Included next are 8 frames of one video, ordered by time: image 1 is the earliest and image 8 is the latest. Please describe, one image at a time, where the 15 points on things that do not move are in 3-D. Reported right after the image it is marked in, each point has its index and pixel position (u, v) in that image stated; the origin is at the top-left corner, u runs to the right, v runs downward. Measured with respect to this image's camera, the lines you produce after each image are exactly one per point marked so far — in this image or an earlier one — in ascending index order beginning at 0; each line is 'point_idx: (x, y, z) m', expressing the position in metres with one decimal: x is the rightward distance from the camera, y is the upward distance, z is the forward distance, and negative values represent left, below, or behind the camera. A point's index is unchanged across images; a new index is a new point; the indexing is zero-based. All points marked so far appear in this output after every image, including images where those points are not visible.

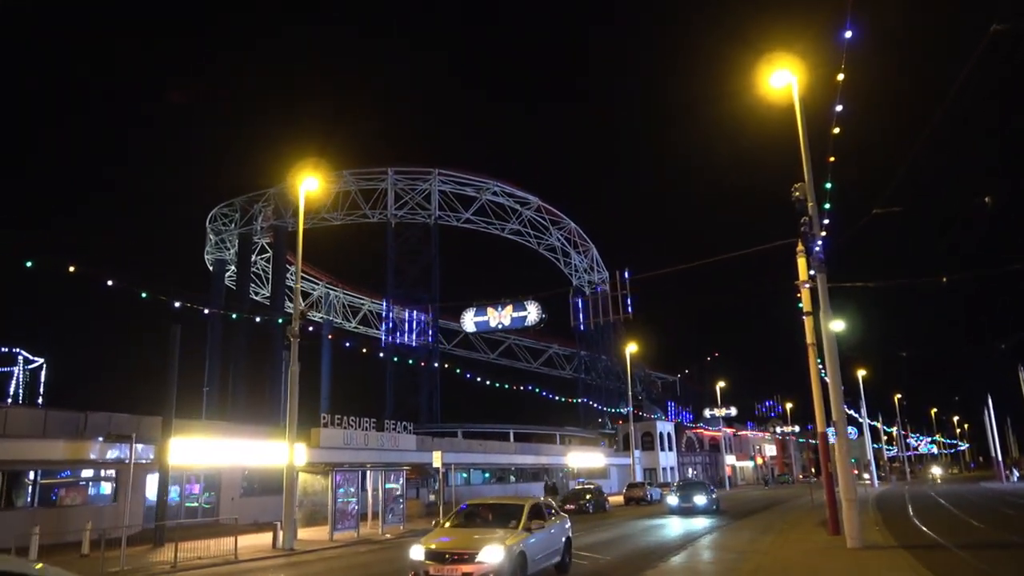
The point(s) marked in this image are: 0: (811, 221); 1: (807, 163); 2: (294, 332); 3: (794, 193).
0: (+6.1, +1.4, +15.2) m
1: (+6.2, +2.6, +15.5) m
2: (-5.8, -1.1, +19.7) m
3: (+6.0, +2.0, +15.7) m
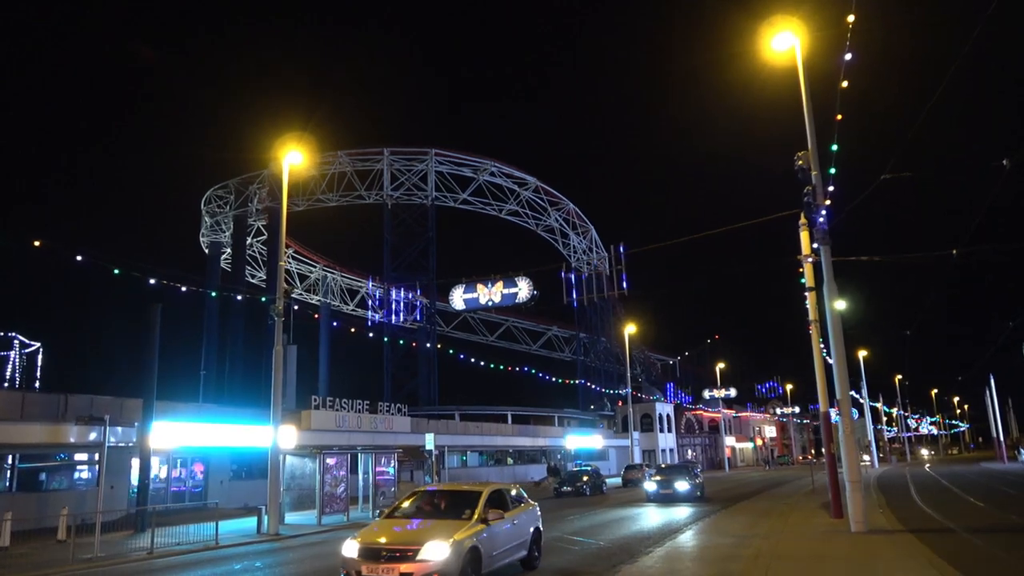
0: (+5.9, +1.9, +14.4) m
1: (+5.9, +3.1, +14.7) m
2: (-6.0, -0.6, +19.0) m
3: (+5.7, +2.5, +14.9) m
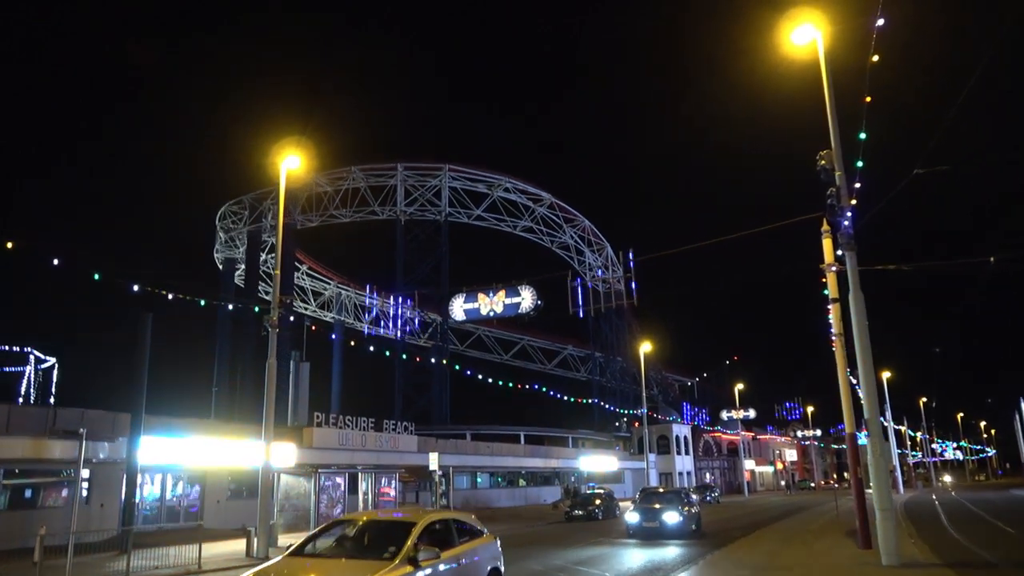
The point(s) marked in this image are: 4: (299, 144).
0: (+5.9, +1.7, +13.4) m
1: (+6.0, +3.0, +13.7) m
2: (-5.9, -0.8, +18.2) m
3: (+5.8, +2.4, +13.9) m
4: (-5.5, +3.7, +19.1) m
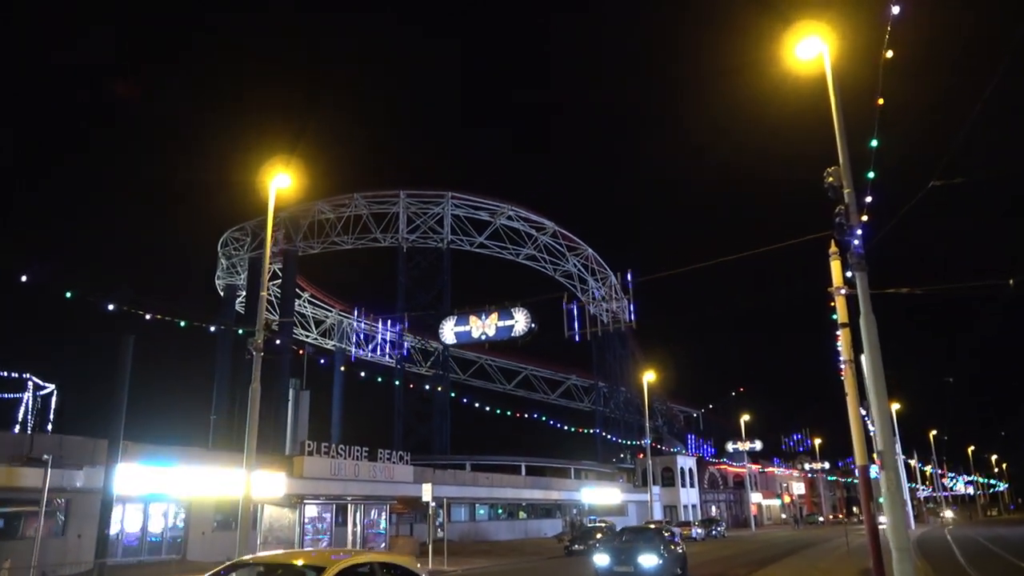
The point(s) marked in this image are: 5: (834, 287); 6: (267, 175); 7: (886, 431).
0: (+5.8, +1.3, +12.7) m
1: (+5.8, +2.6, +13.1) m
2: (-6.0, -1.3, +17.5) m
3: (+5.6, +2.0, +13.2) m
4: (-5.6, +3.1, +18.6) m
5: (+6.6, 0.0, +15.2) m
6: (-6.2, +2.8, +18.7) m
7: (+6.3, -2.4, +12.5) m
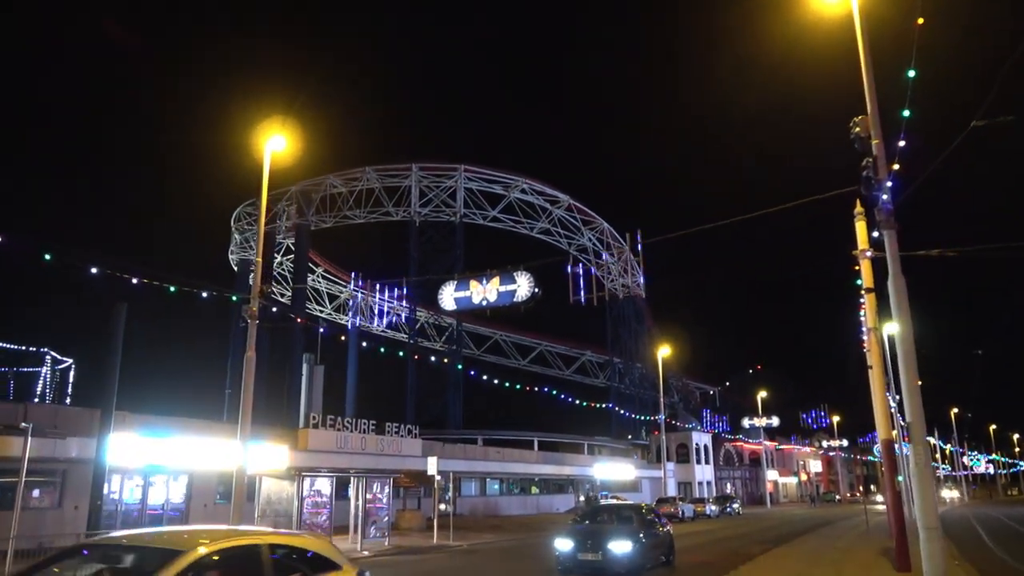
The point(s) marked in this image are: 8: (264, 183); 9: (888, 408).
0: (+5.8, +2.0, +11.7) m
1: (+5.8, +3.2, +12.0) m
2: (-5.9, -0.5, +16.8) m
3: (+5.6, +2.6, +12.2) m
4: (-5.4, +4.0, +17.8) m
5: (+6.6, +0.7, +14.2) m
6: (-6.0, +3.7, +17.9) m
7: (+6.3, -1.8, +11.6) m
8: (-5.9, +2.5, +17.7) m
9: (+8.0, -2.5, +15.7) m
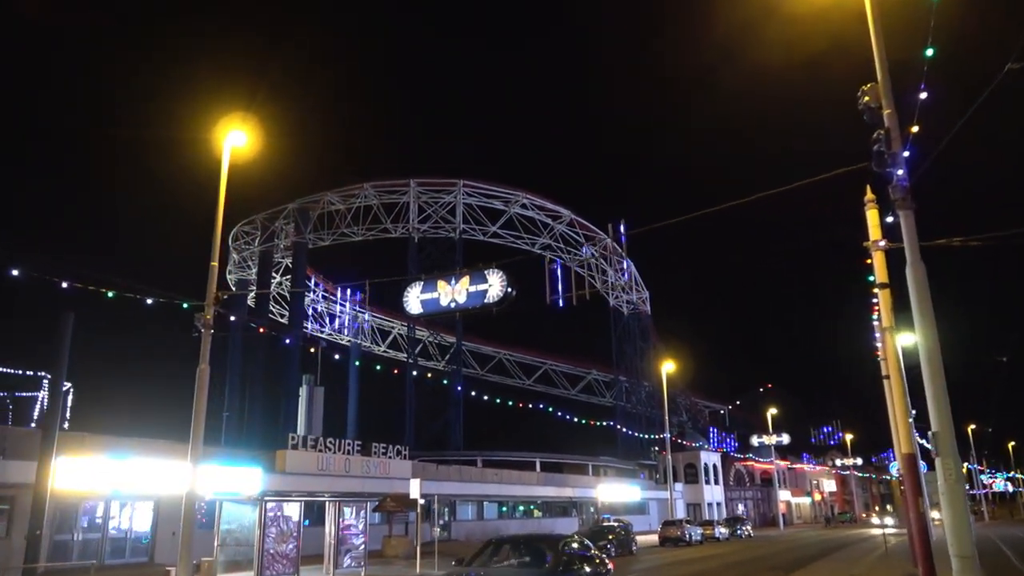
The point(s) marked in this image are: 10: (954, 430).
0: (+5.2, +2.1, +10.3) m
1: (+5.3, +3.3, +10.6) m
2: (-6.4, -0.6, +15.4) m
3: (+5.1, +2.7, +10.8) m
4: (-5.9, +3.8, +16.4) m
5: (+6.1, +0.8, +12.7) m
6: (-6.5, +3.5, +16.6) m
7: (+5.8, -1.6, +10.0) m
8: (-6.4, +2.3, +16.4) m
9: (+7.5, -2.5, +14.0) m
10: (+5.9, -1.9, +10.0) m
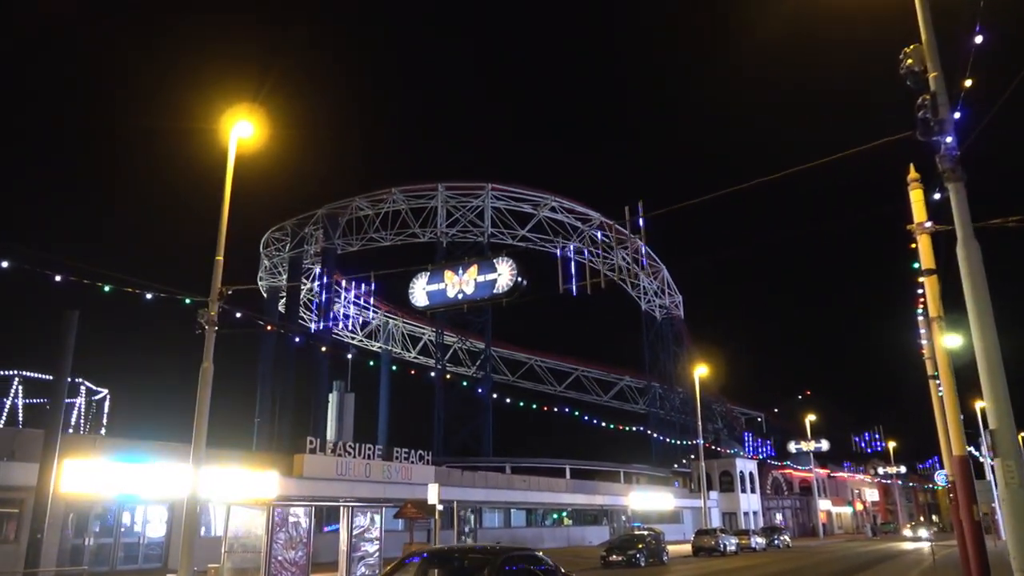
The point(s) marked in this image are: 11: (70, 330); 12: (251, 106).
0: (+5.3, +2.3, +9.2) m
1: (+5.3, +3.6, +9.5) m
2: (-6.1, -0.6, +14.9) m
3: (+5.2, +2.9, +9.7) m
4: (-5.6, +3.9, +15.9) m
5: (+6.3, +1.0, +11.5) m
6: (-6.2, +3.6, +16.0) m
7: (+5.8, -1.4, +8.9) m
8: (-6.1, +2.4, +15.8) m
9: (+7.8, -2.3, +12.8) m
10: (+6.0, -1.7, +8.8) m
11: (-9.5, -0.9, +16.0) m
12: (-5.7, +4.0, +16.0) m
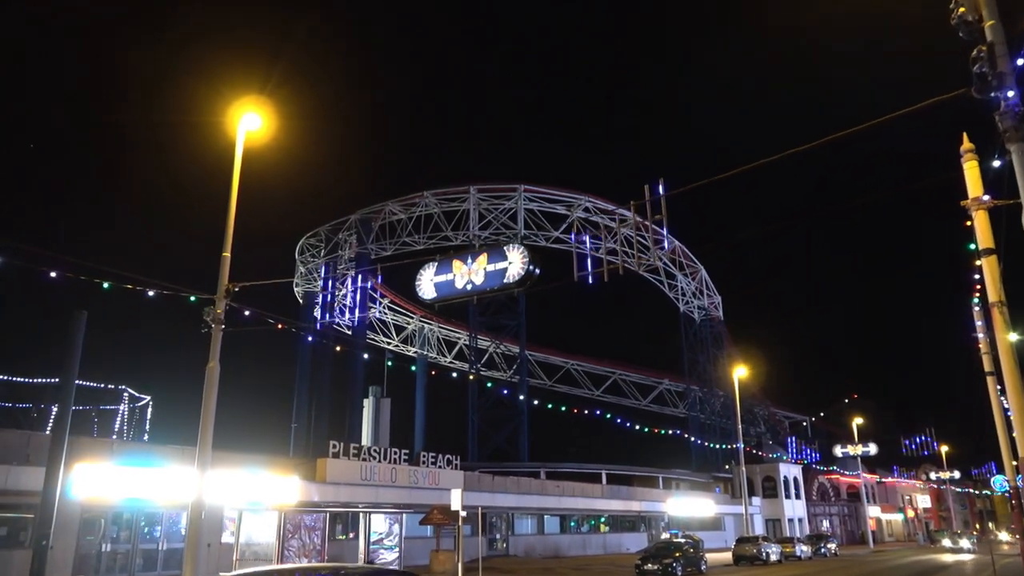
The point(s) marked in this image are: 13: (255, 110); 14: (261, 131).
0: (+5.3, +2.6, +8.1) m
1: (+5.3, +3.8, +8.4) m
2: (-5.7, -0.5, +14.3) m
3: (+5.2, +3.2, +8.6) m
4: (-5.3, +4.0, +15.4) m
5: (+6.4, +1.3, +10.4) m
6: (-5.8, +3.6, +15.5) m
7: (+5.9, -1.1, +7.7) m
8: (-5.7, +2.5, +15.3) m
9: (+8.0, -2.0, +11.6) m
10: (+6.0, -1.4, +7.7) m
11: (-9.1, -0.9, +15.6) m
12: (-5.4, +4.0, +15.4) m
13: (-5.4, +3.7, +15.3) m
14: (-5.3, +3.4, +15.7) m
